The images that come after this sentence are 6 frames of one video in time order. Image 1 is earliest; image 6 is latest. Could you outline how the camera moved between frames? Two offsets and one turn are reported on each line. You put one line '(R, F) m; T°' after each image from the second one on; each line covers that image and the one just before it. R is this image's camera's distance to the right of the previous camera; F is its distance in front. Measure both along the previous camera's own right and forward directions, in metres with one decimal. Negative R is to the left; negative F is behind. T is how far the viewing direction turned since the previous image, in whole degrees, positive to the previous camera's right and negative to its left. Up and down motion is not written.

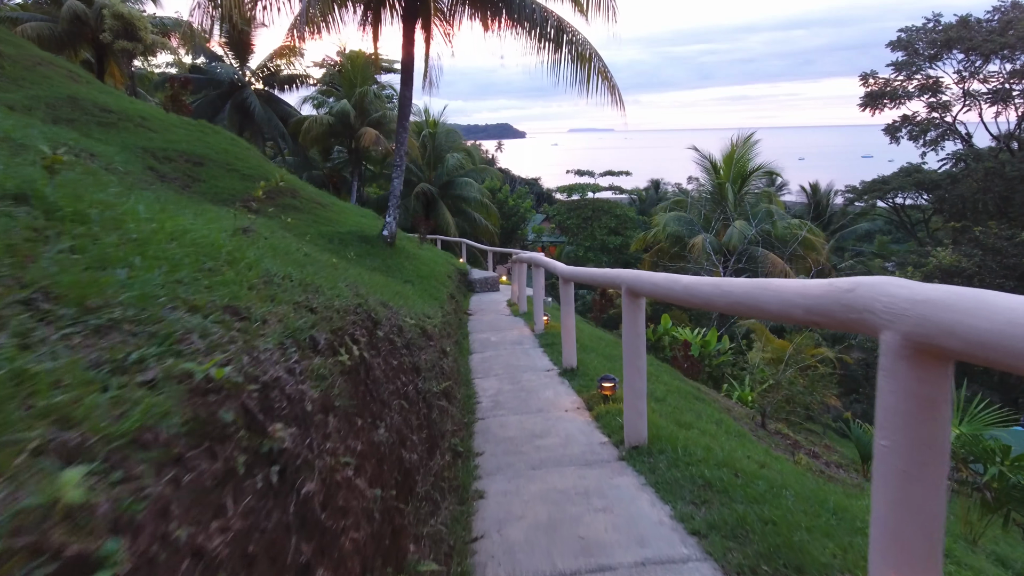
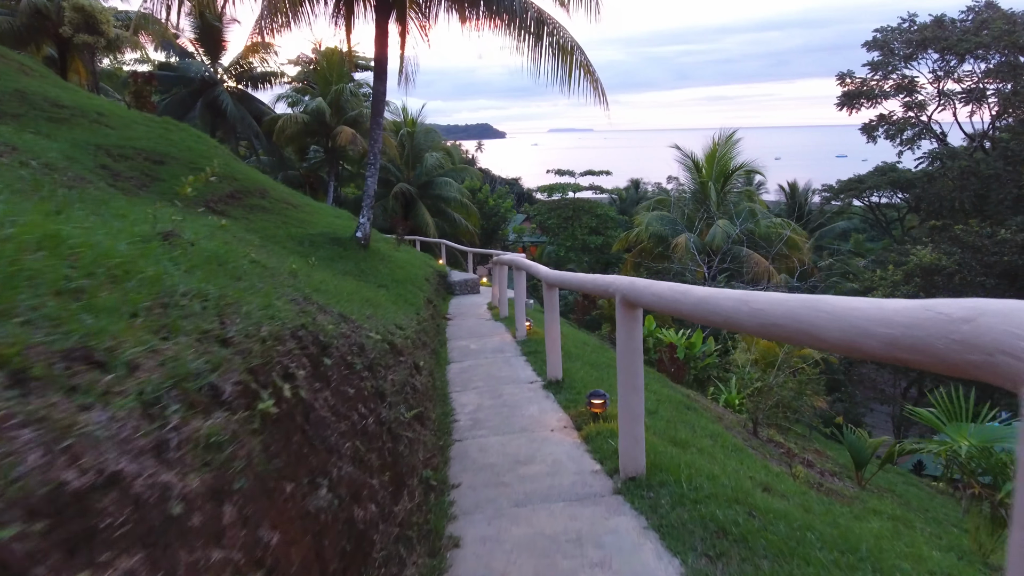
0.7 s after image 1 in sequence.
(0.0, +0.4) m; +2°
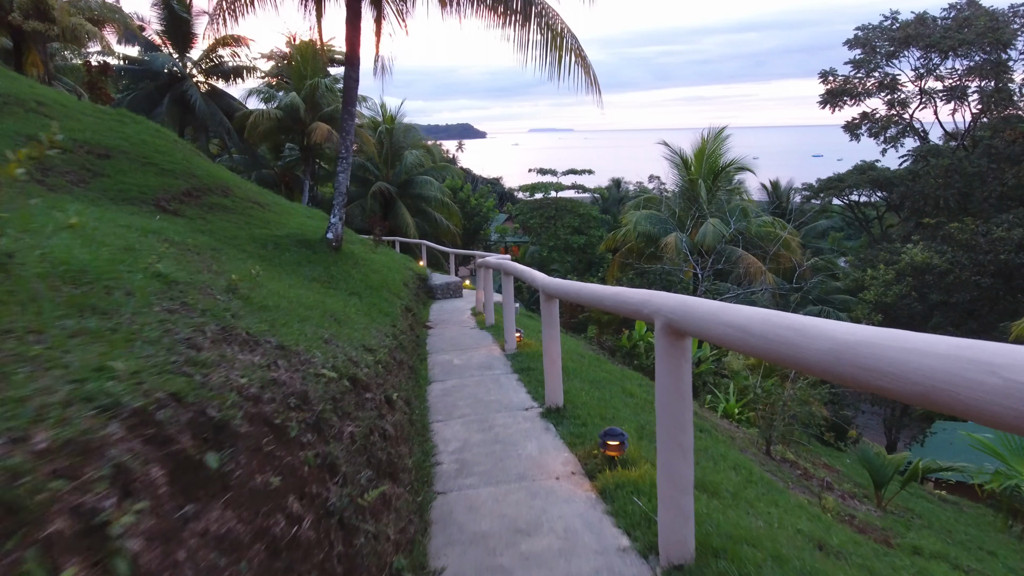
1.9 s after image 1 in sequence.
(-0.1, +0.7) m; +2°
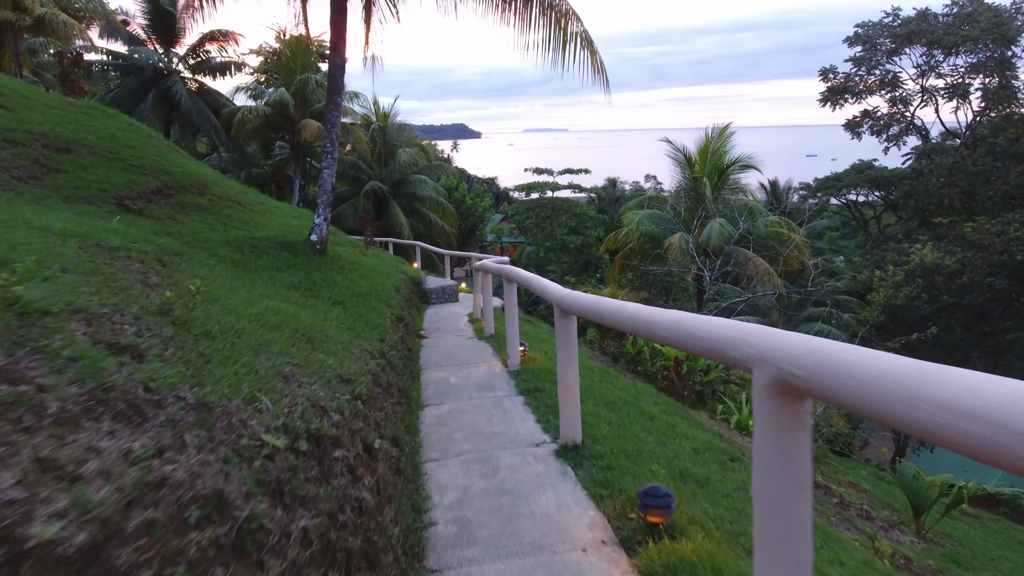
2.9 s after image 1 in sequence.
(-0.1, +0.7) m; 0°
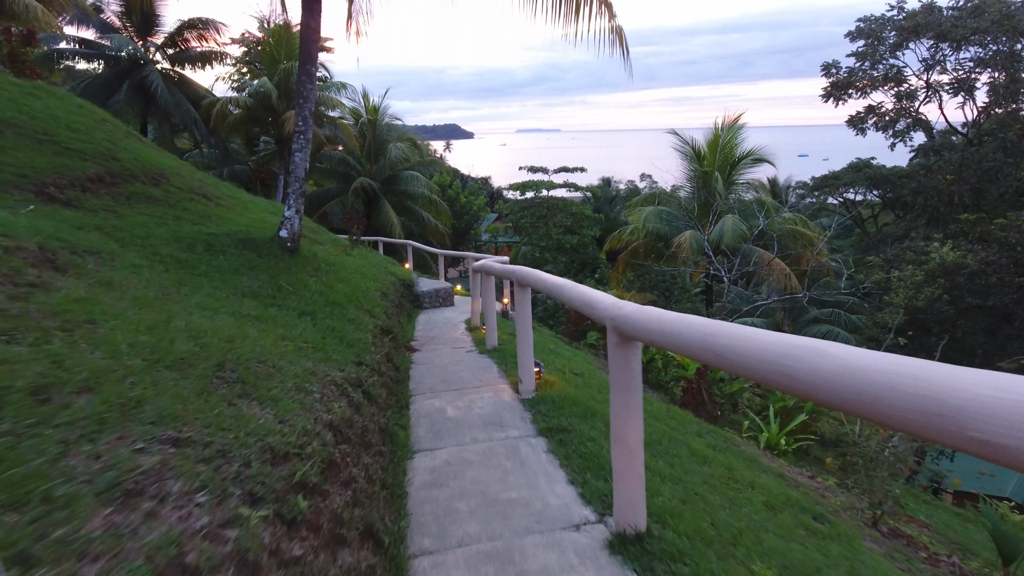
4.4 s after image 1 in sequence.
(-0.1, +1.1) m; +1°
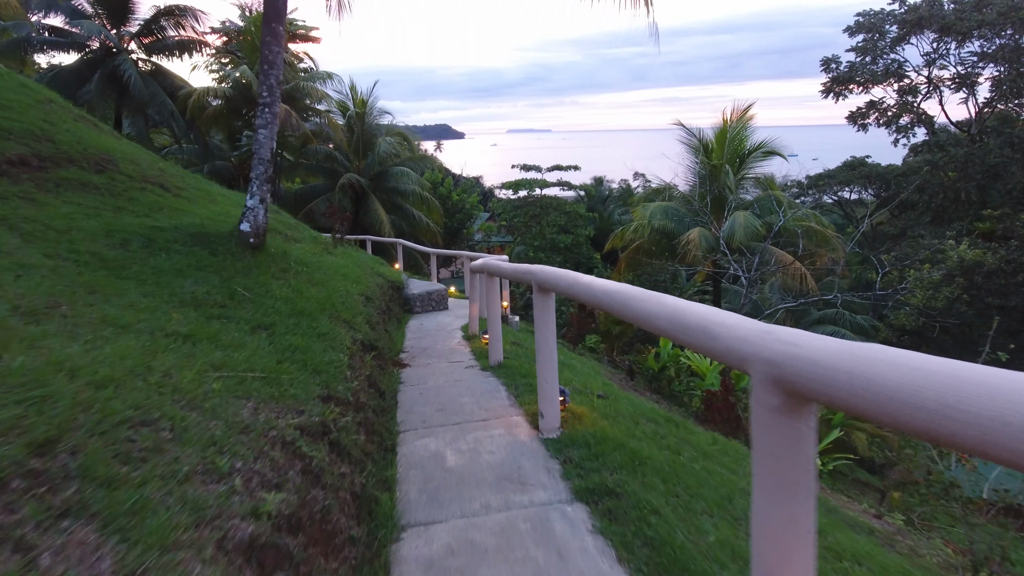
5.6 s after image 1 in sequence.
(-0.1, +1.0) m; +1°
